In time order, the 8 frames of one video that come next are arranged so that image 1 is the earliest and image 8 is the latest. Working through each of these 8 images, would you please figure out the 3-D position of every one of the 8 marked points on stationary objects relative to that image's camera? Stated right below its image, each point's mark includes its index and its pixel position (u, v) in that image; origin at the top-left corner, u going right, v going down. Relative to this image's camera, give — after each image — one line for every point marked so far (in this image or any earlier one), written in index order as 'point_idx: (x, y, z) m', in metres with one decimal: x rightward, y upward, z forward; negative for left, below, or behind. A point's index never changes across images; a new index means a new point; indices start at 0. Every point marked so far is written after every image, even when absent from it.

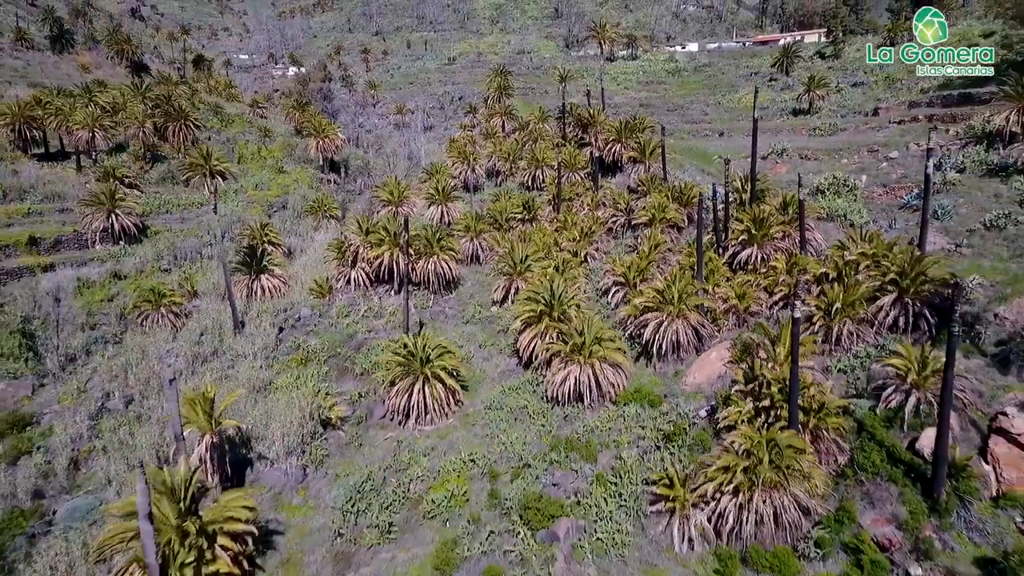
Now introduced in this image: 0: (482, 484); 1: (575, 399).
0: (-0.9, -5.7, +17.3) m
1: (+2.1, -3.8, +19.9) m
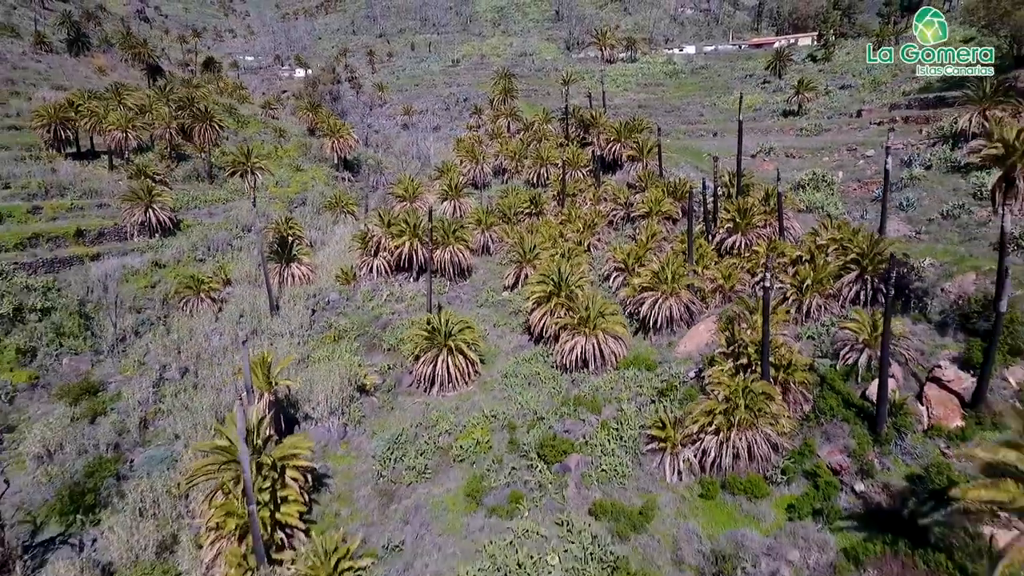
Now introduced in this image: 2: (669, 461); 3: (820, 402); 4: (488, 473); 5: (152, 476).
0: (-0.3, -4.9, +20.2) m
1: (+2.7, -3.0, +22.9) m
2: (+4.6, -5.1, +17.1) m
3: (+9.3, -3.5, +17.8) m
4: (-0.7, -5.7, +18.1) m
5: (-12.1, -6.3, +19.9) m
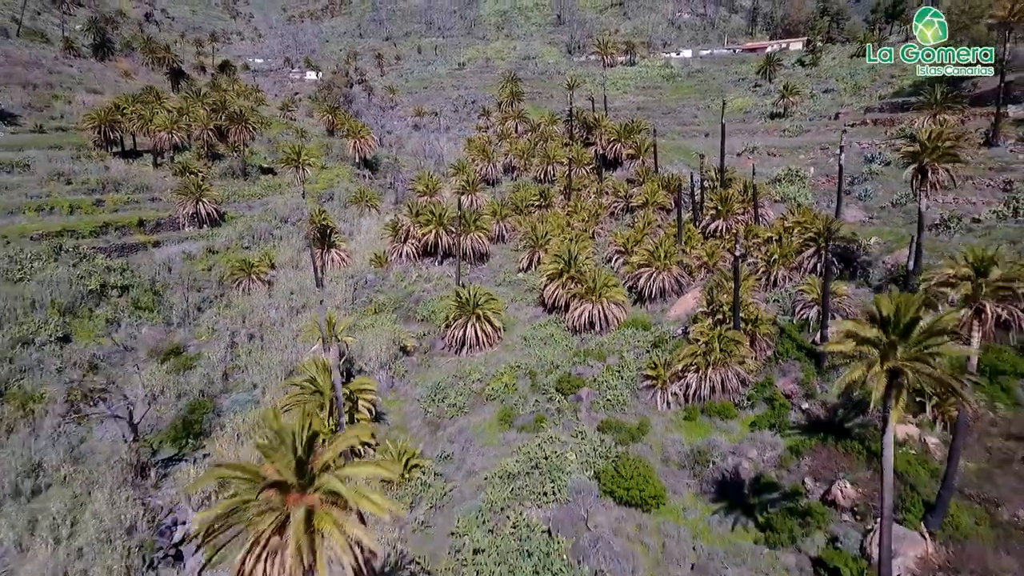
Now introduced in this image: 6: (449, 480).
0: (+0.6, -3.8, +24.9) m
1: (+3.6, -1.9, +27.5) m
2: (+5.5, -3.9, +21.8) m
3: (+10.2, -2.3, +22.5) m
4: (+0.2, -4.6, +22.8) m
5: (-11.2, -5.2, +24.6) m
6: (-2.0, -6.3, +19.2) m
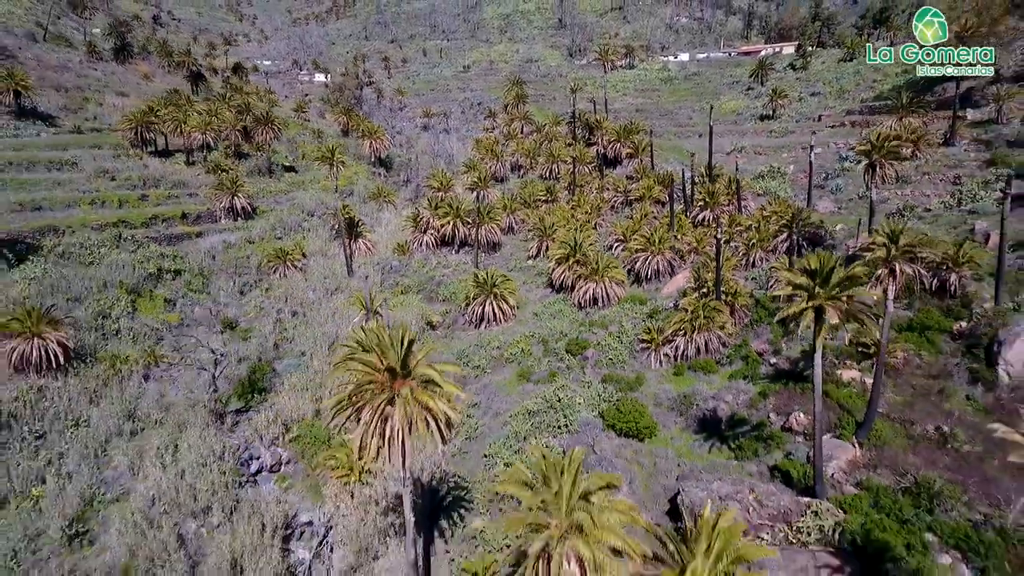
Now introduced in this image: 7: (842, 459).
0: (+1.3, -2.7, +29.0) m
1: (+4.3, -0.8, +31.6) m
2: (+6.3, -2.9, +25.9) m
3: (+10.9, -1.3, +26.6) m
4: (+0.9, -3.5, +26.9) m
5: (-10.5, -4.1, +28.7) m
6: (-1.3, -5.2, +23.3) m
7: (+10.7, -5.5, +19.0) m
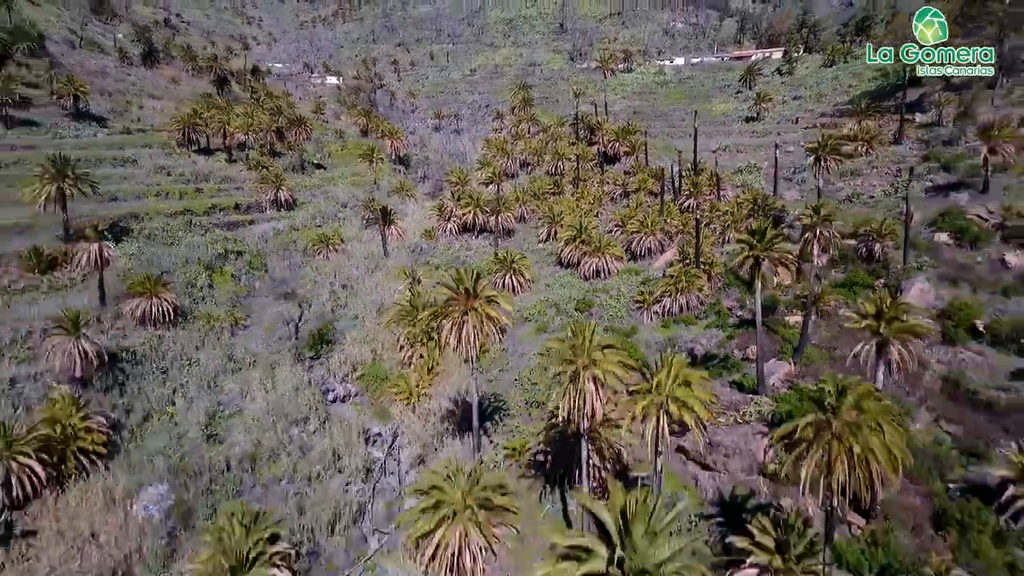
0: (+2.4, -1.1, +35.4) m
1: (+5.4, +0.8, +38.1) m
2: (+7.4, -1.3, +32.3) m
3: (+12.0, +0.4, +33.0) m
4: (+2.0, -1.9, +33.3) m
5: (-9.4, -2.5, +35.1) m
6: (-0.2, -3.6, +29.7) m
7: (+11.8, -3.9, +25.5) m
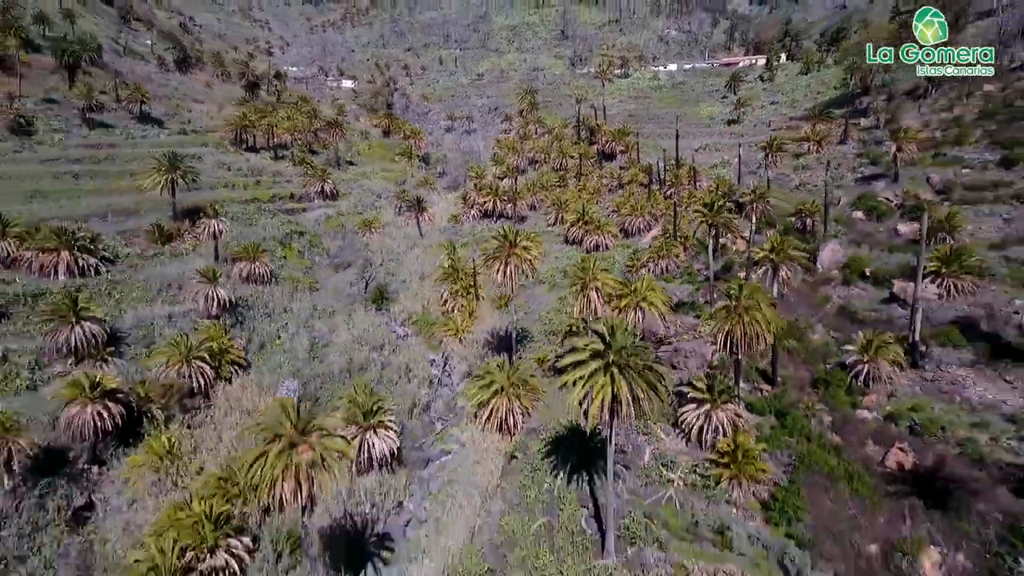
0: (+3.7, +1.2, +44.8) m
1: (+6.8, +3.1, +47.4) m
2: (+8.7, +1.1, +41.7) m
3: (+13.4, +2.7, +42.4) m
4: (+3.4, +0.4, +42.7) m
5: (-8.1, -0.2, +44.4) m
6: (+1.2, -1.3, +39.0) m
7: (+13.1, -1.6, +34.8) m
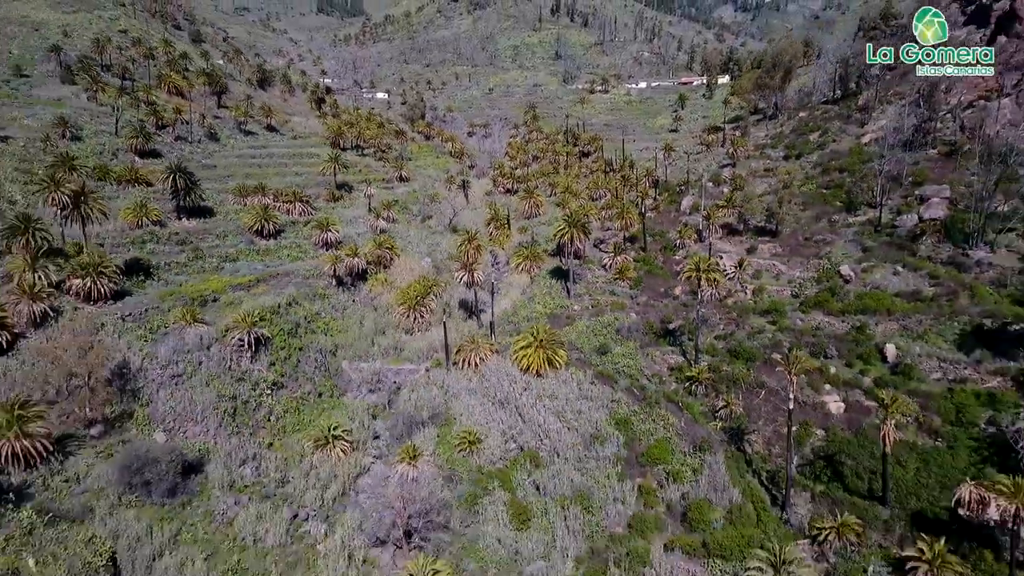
0: (+5.7, +9.3, +79.5) m
1: (+8.7, +11.2, +82.2) m
2: (+10.7, +9.2, +76.4) m
3: (+15.4, +10.8, +77.2) m
4: (+5.4, +8.5, +77.4) m
5: (-6.1, +7.9, +79.0) m
6: (+3.2, +6.8, +73.7) m
7: (+15.2, +6.5, +69.6) m
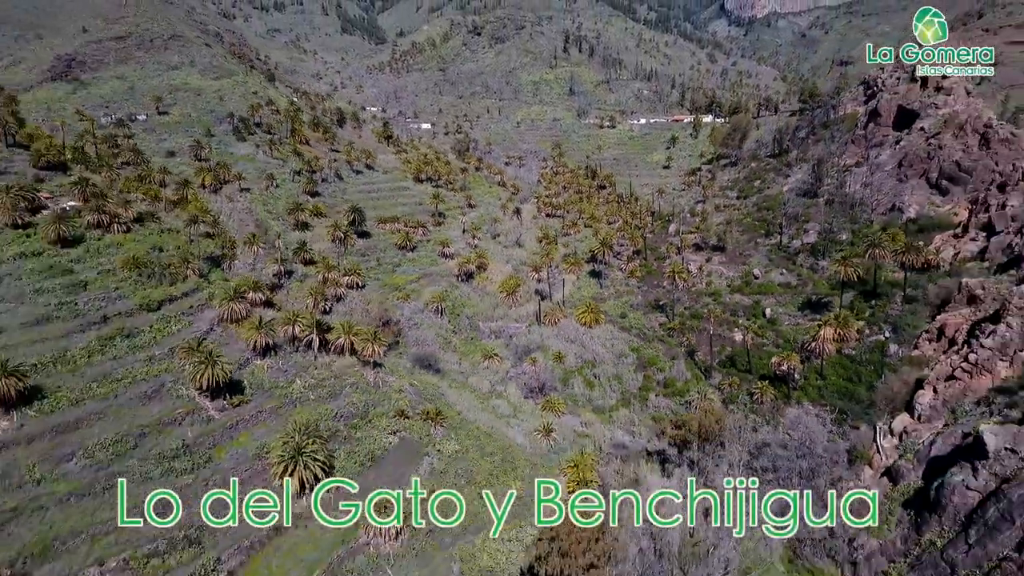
0: (+14.5, +10.2, +118.0) m
1: (+17.5, +12.1, +120.7) m
2: (+19.5, +10.1, +115.0) m
3: (+24.1, +11.7, +115.7) m
4: (+14.1, +9.4, +115.9) m
5: (+2.7, +8.8, +117.5) m
6: (+12.0, +7.7, +112.2) m
7: (+24.0, +7.4, +108.2) m
